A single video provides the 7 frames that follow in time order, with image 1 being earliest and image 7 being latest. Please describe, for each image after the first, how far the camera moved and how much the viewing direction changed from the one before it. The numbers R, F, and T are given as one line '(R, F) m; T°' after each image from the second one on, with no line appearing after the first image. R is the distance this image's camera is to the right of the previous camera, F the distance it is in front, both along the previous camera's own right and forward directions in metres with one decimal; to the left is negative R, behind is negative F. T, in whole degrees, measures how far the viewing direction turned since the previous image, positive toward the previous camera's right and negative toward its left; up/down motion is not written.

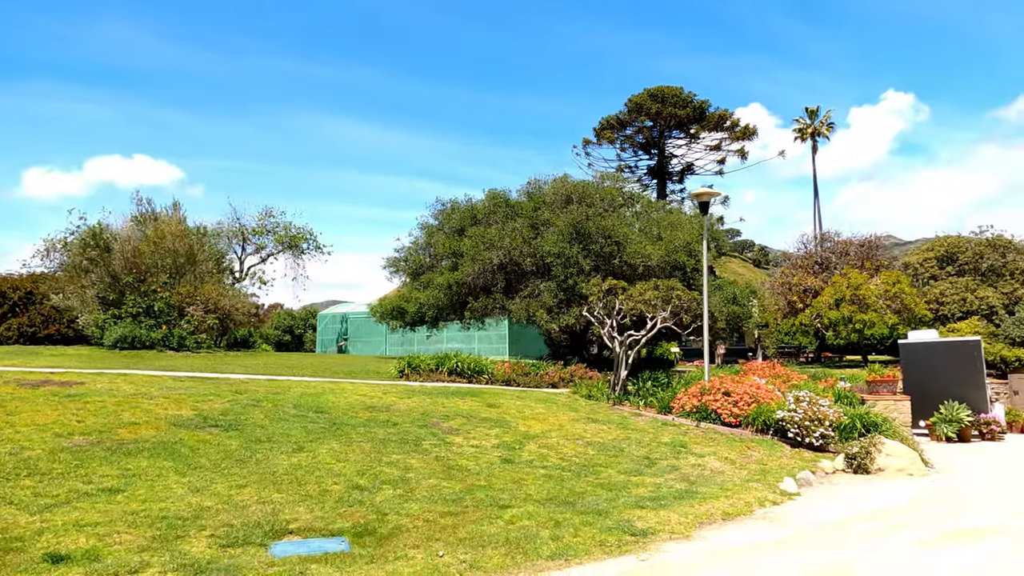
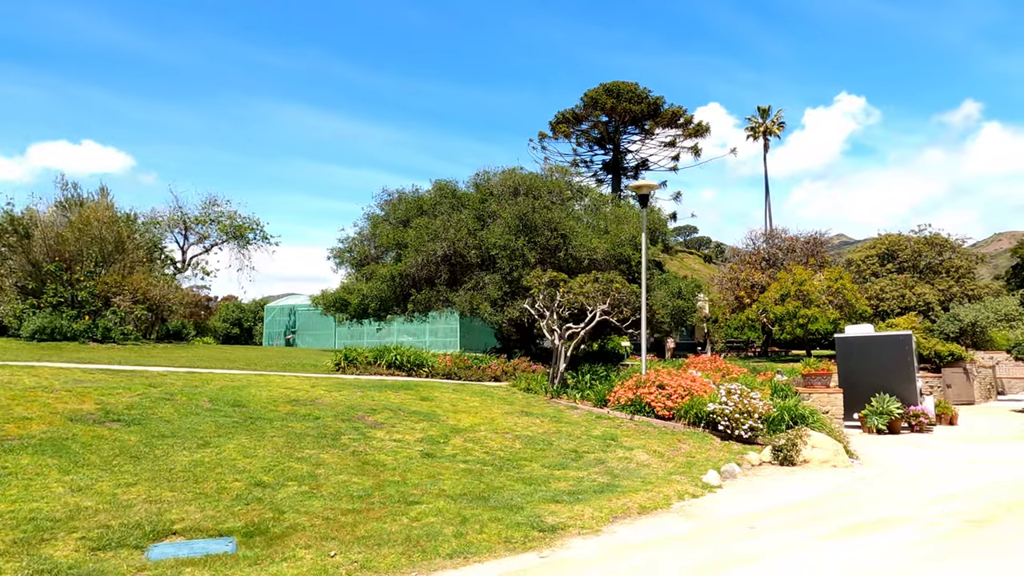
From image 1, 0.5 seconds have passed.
(+0.5, +0.2) m; +3°
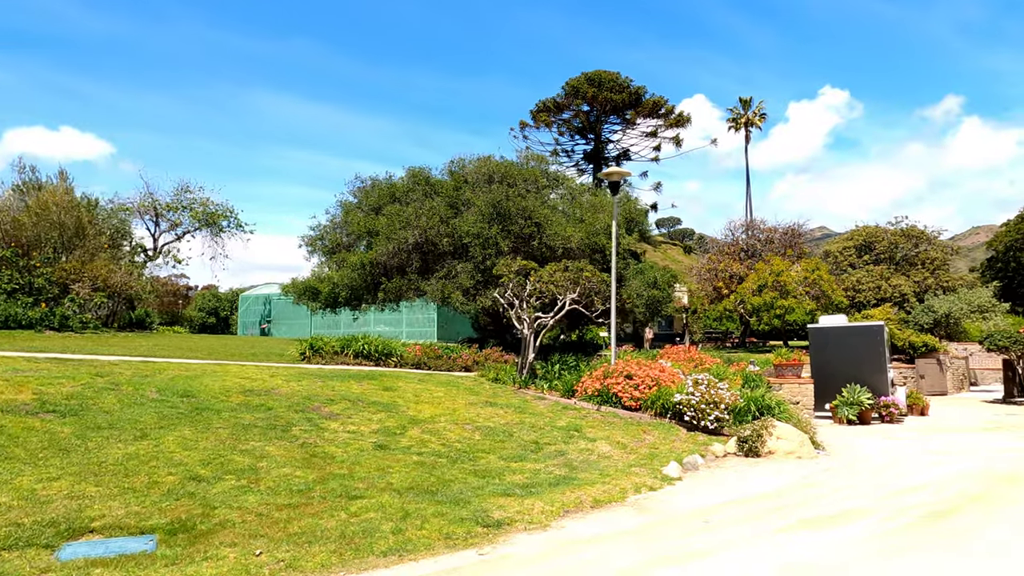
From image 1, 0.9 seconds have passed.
(+0.4, +0.3) m; +1°
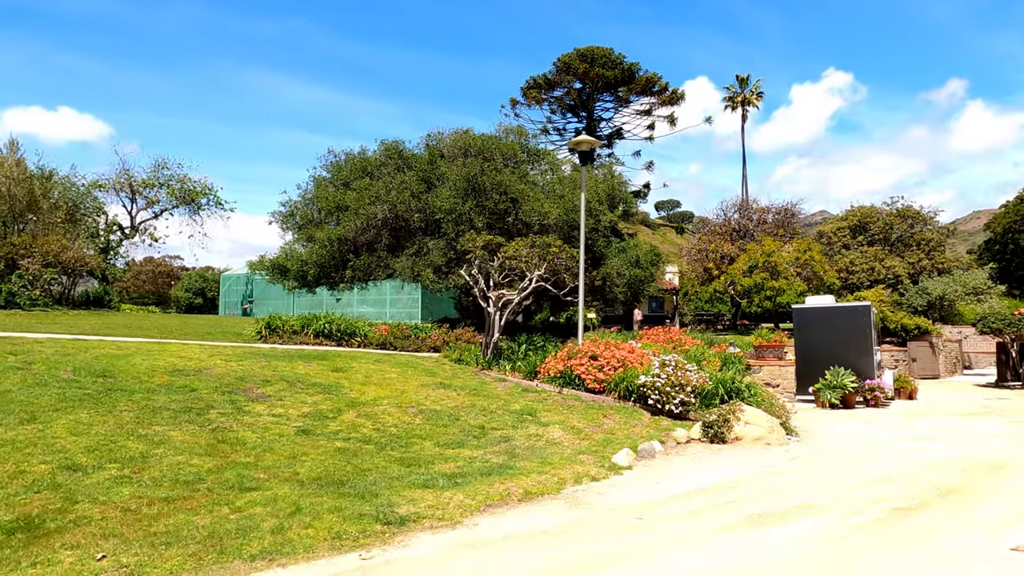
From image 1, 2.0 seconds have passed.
(+0.8, +0.8) m; 0°
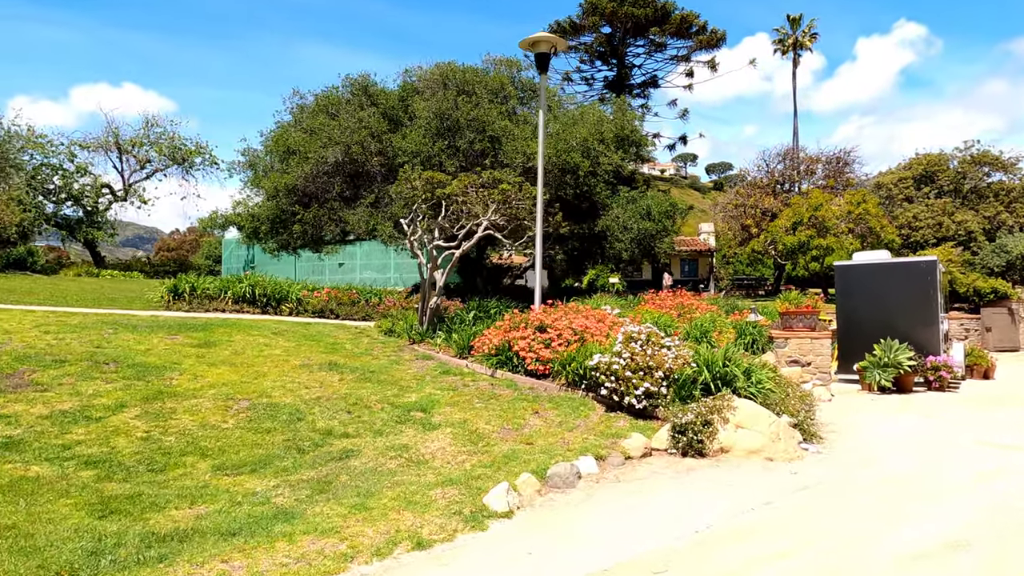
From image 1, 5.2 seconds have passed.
(+1.8, +3.2) m; -4°
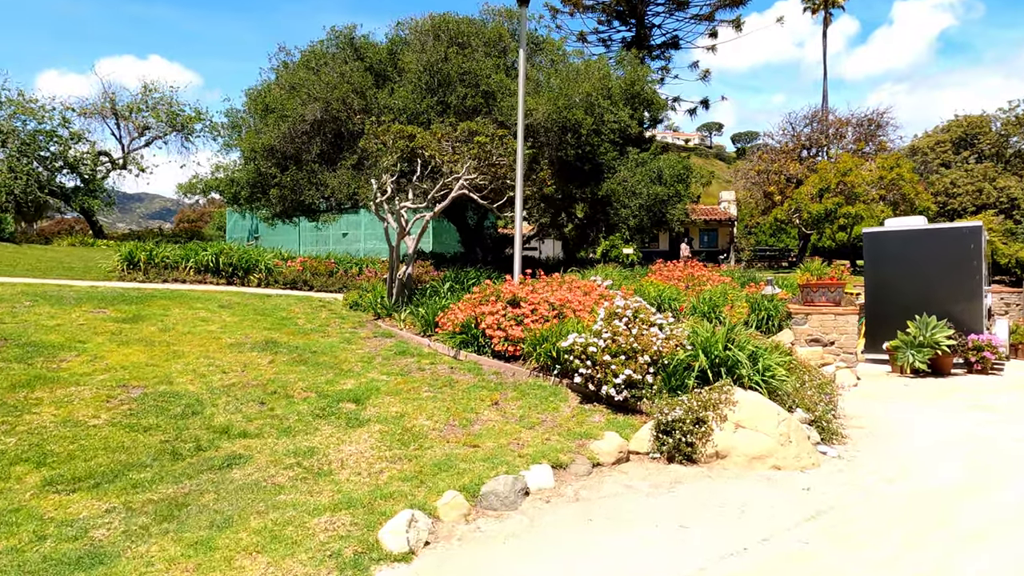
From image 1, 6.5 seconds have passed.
(+0.6, +1.3) m; -2°
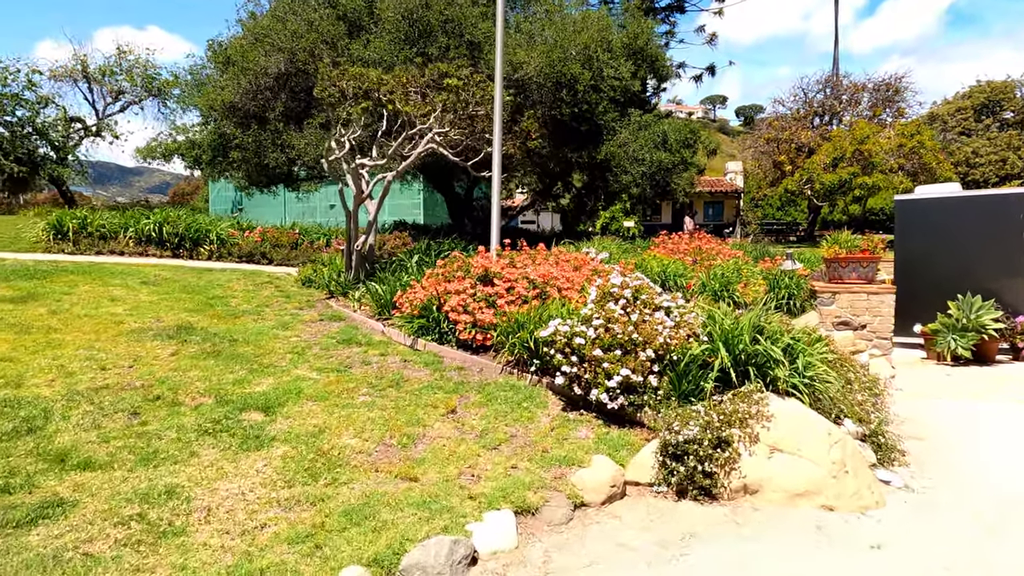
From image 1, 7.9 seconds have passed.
(+0.3, +1.5) m; 0°
